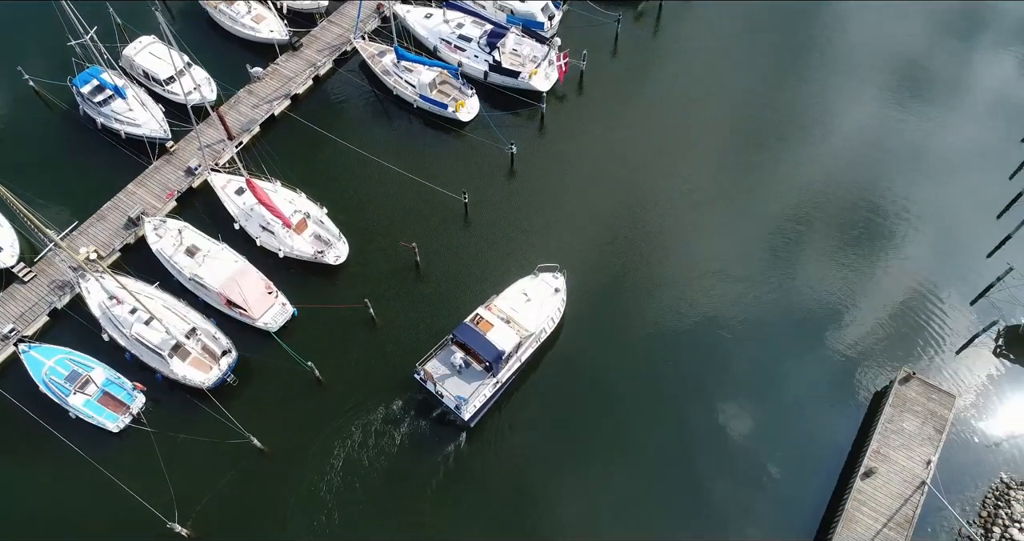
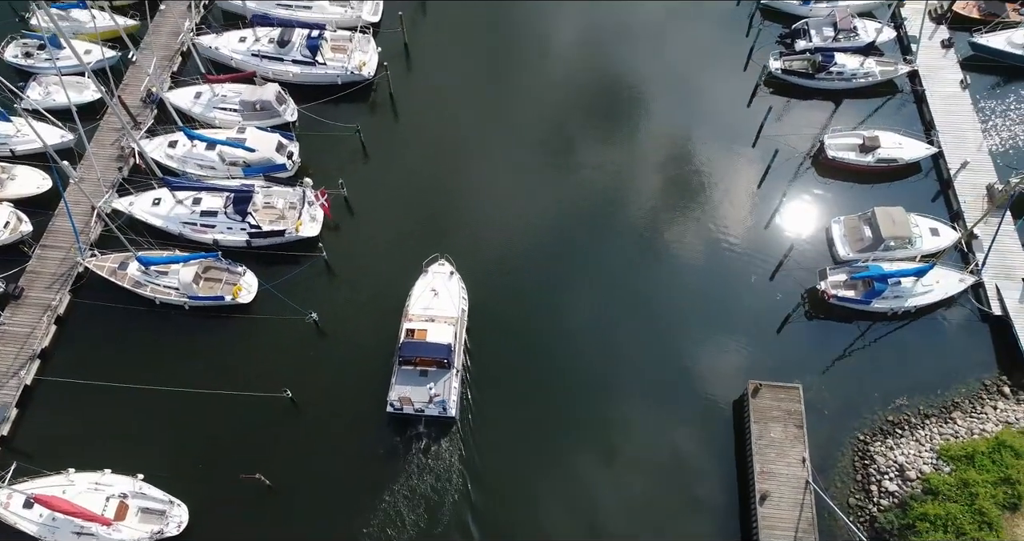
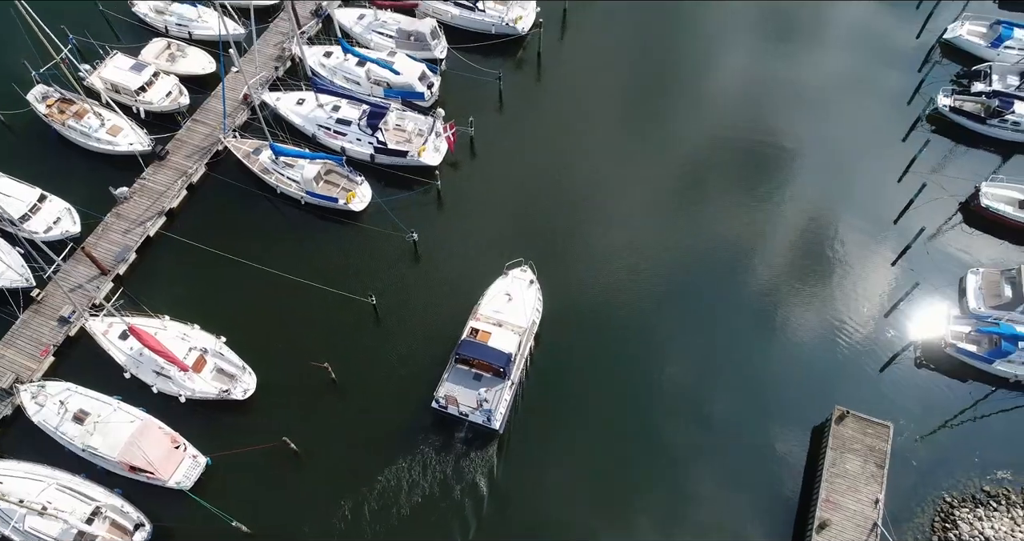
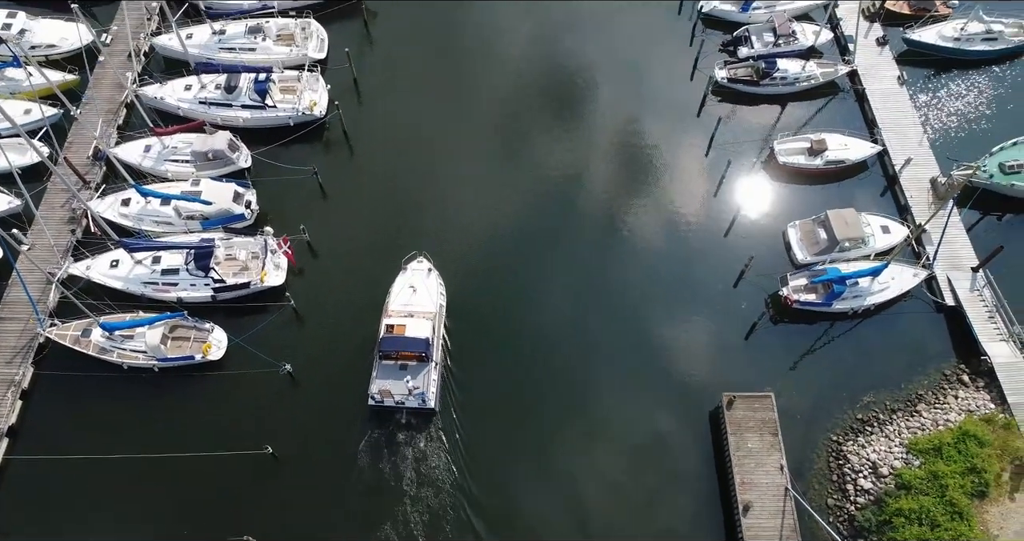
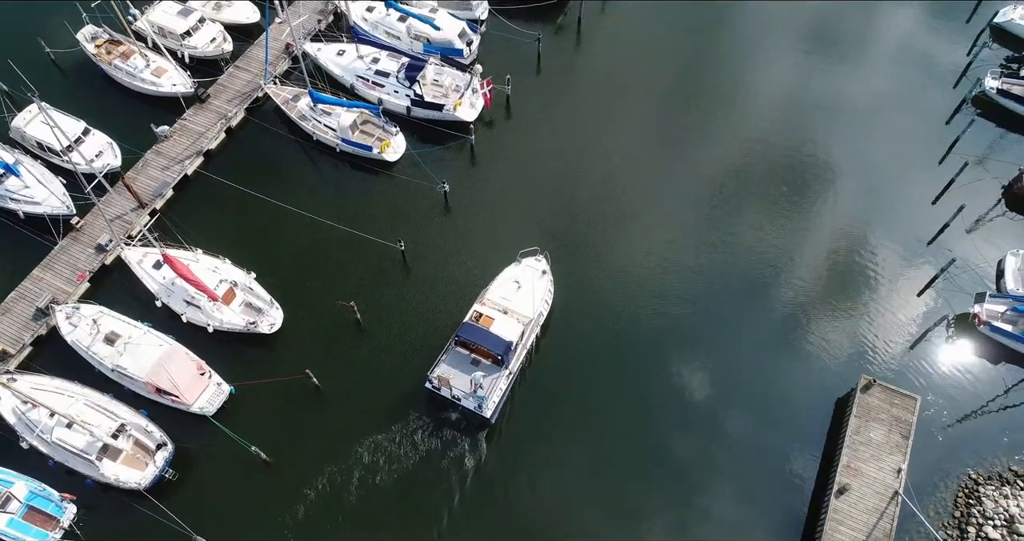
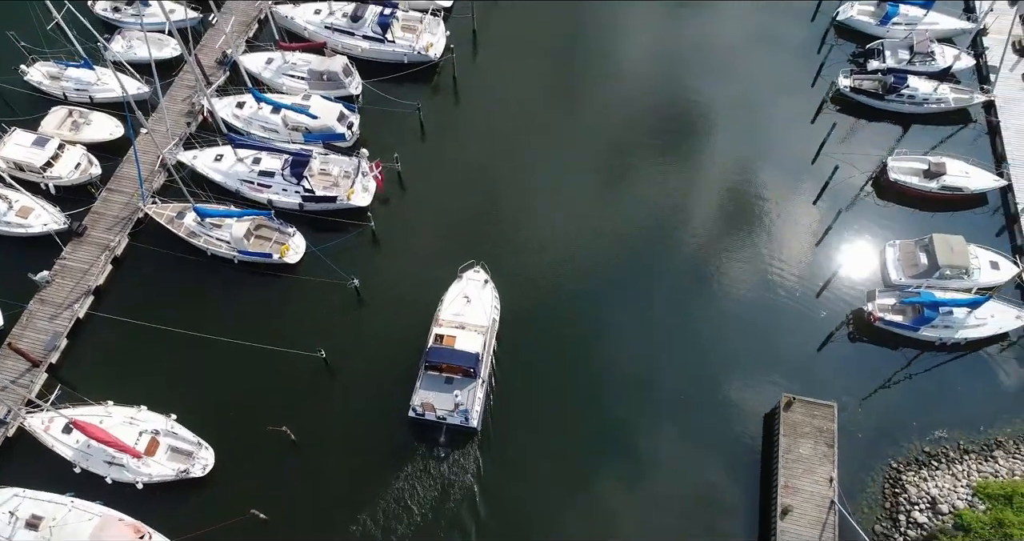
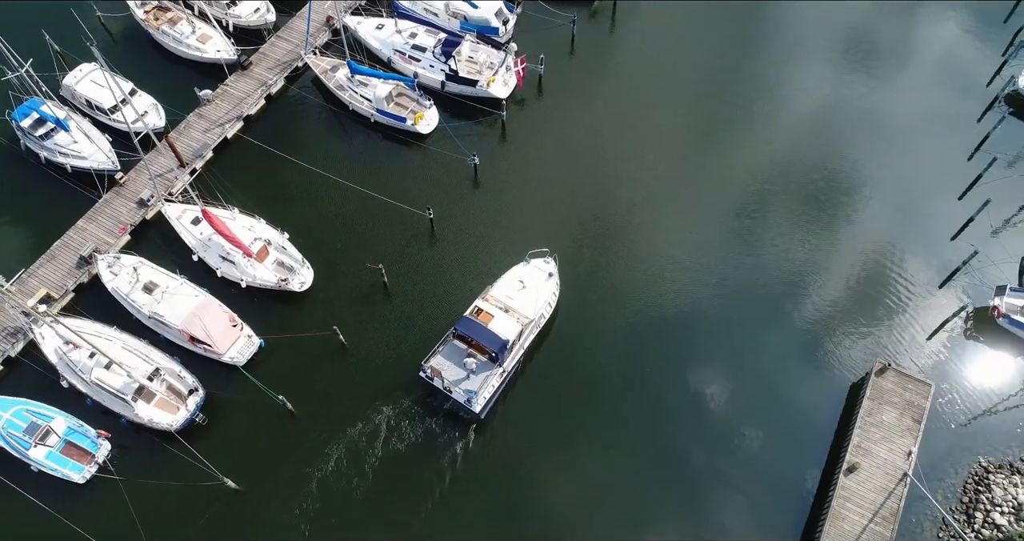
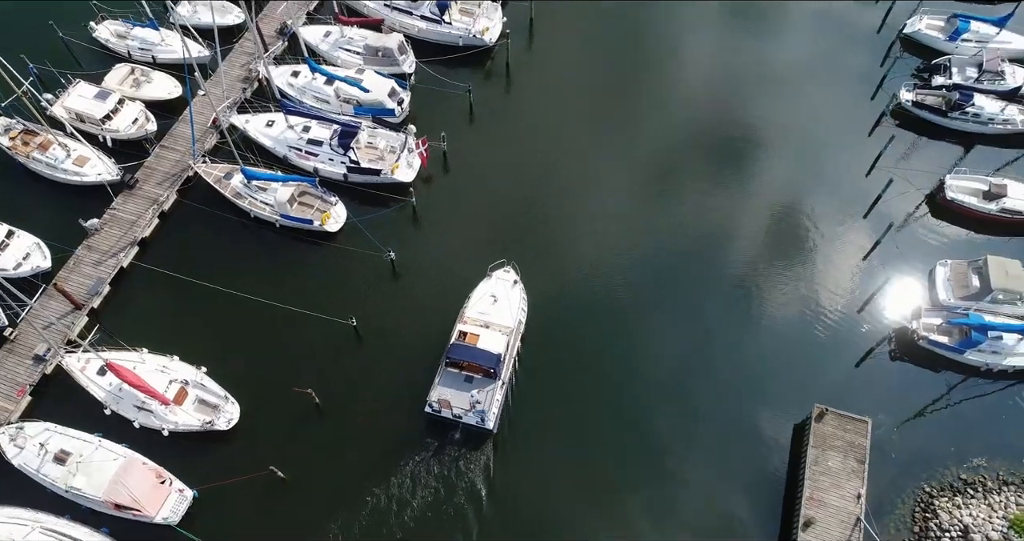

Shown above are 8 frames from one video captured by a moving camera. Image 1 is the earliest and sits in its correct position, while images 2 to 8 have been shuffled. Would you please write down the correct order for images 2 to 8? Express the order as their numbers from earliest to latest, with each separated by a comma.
7, 5, 3, 8, 6, 2, 4
